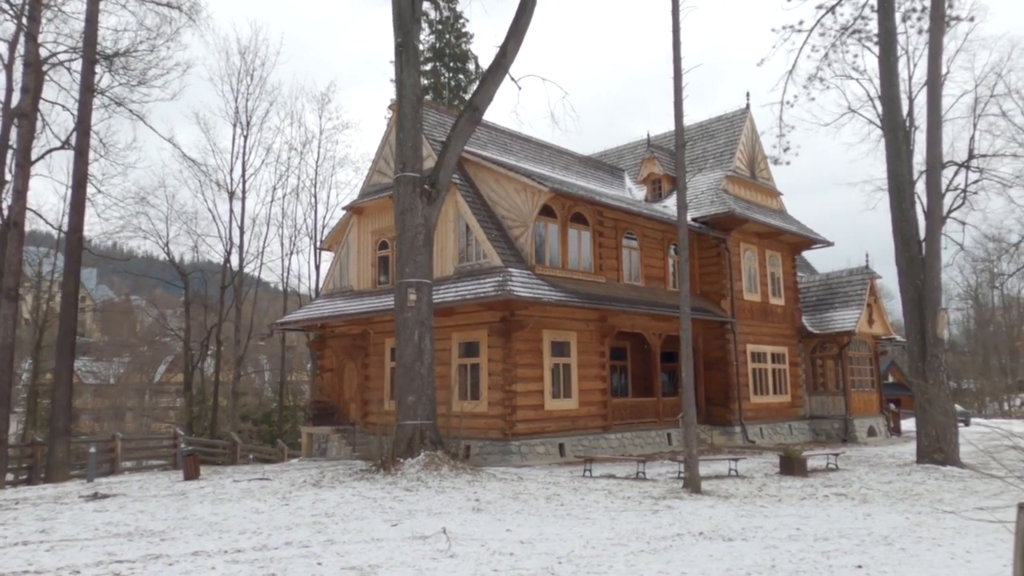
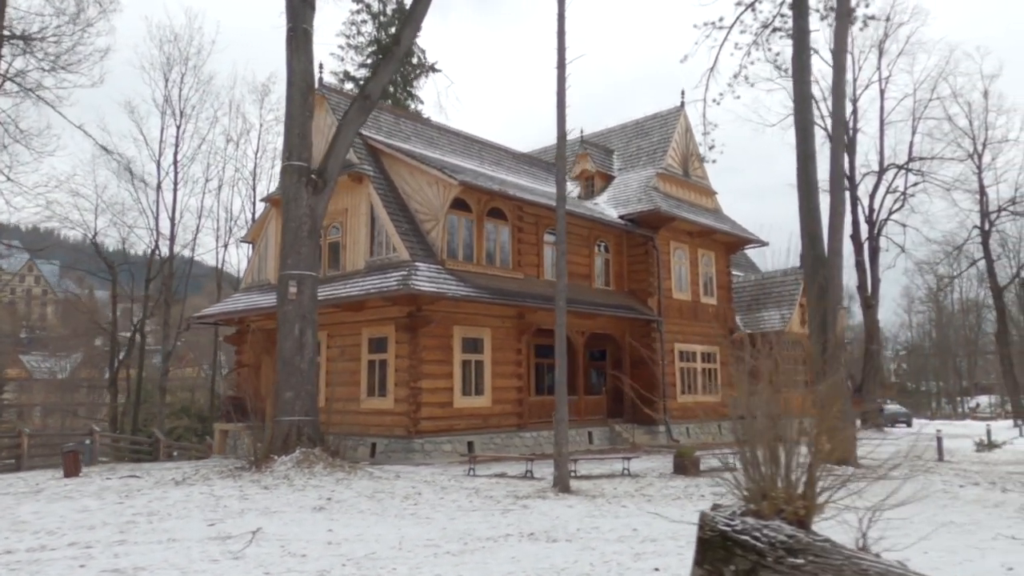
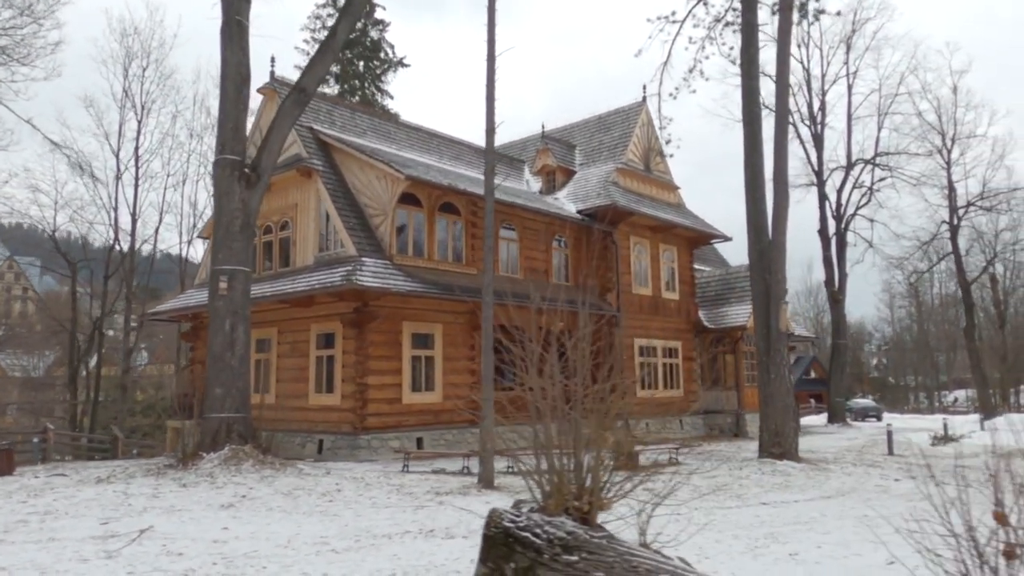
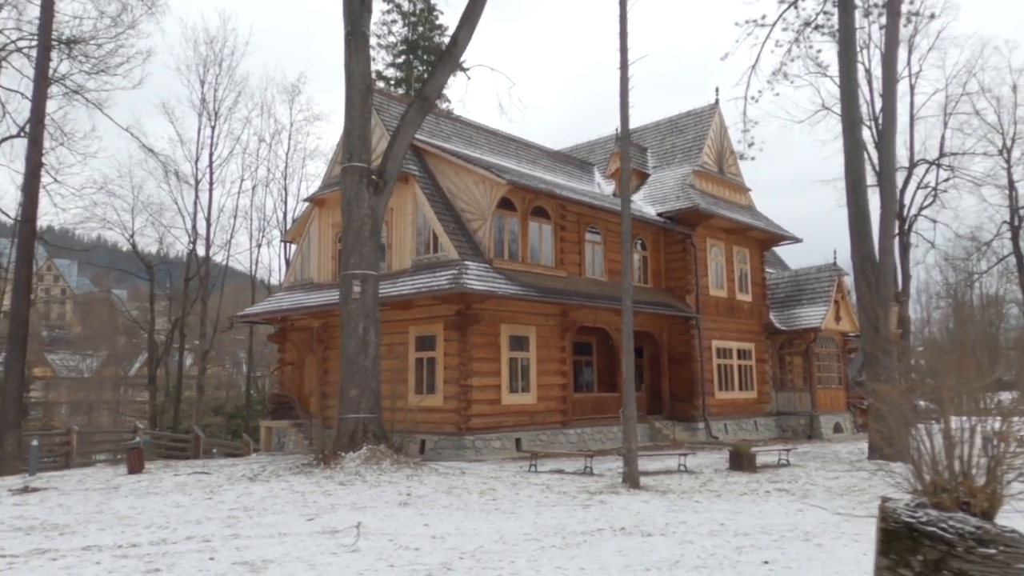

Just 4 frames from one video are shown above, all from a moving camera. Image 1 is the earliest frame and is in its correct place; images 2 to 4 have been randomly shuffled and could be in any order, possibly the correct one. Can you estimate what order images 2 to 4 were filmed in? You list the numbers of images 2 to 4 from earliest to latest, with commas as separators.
4, 2, 3
